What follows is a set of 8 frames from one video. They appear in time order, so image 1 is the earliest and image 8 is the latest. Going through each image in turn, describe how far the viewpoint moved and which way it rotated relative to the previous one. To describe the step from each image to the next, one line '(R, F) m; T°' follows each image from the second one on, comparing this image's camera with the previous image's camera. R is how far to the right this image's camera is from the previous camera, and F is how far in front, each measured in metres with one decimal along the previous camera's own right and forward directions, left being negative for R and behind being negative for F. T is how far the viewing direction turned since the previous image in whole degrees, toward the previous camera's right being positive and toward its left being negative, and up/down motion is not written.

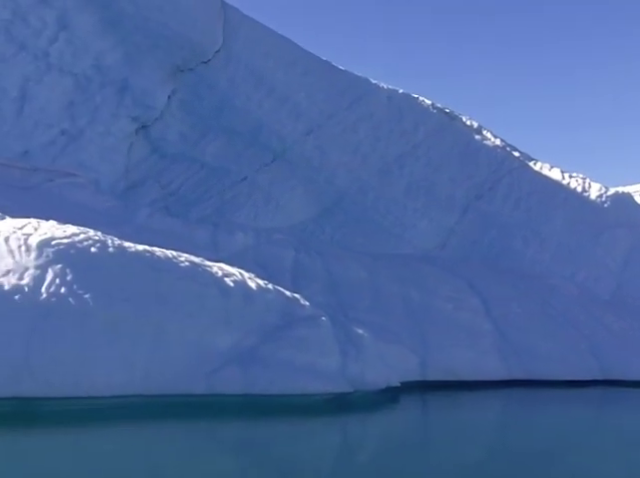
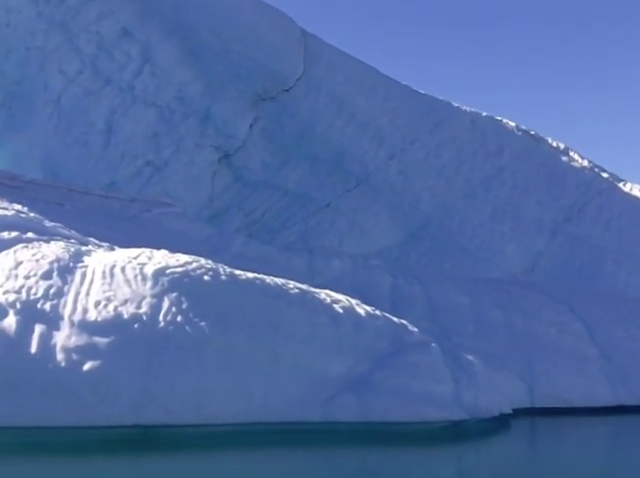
(-0.3, 0.0) m; -4°
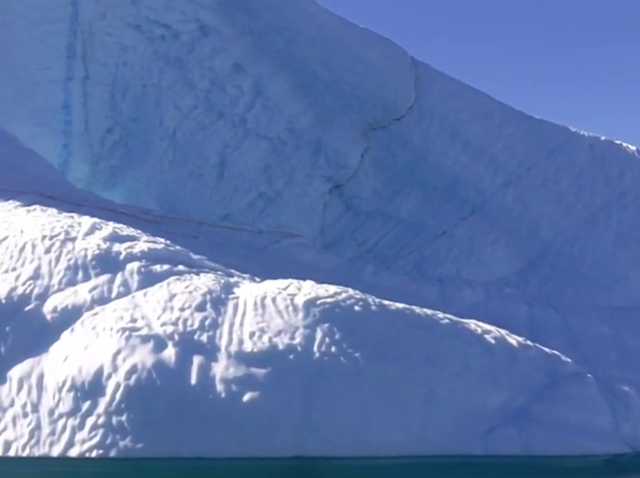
(-0.5, 0.0) m; -5°
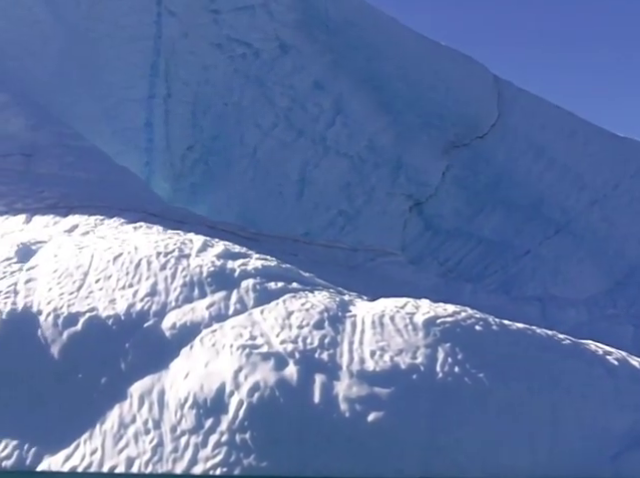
(-0.5, 0.0) m; -3°
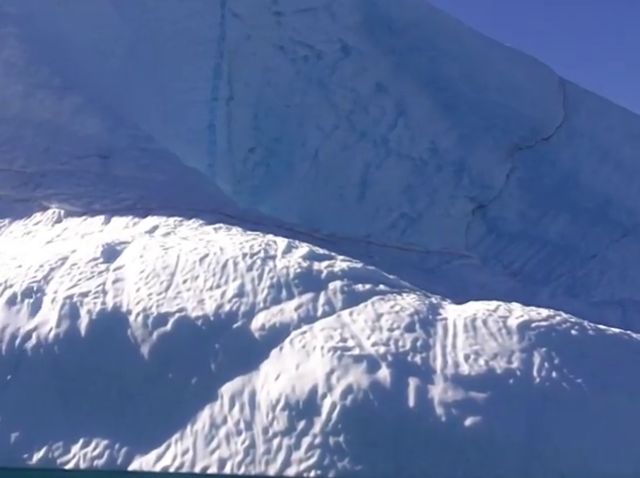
(-0.3, 0.0) m; -3°
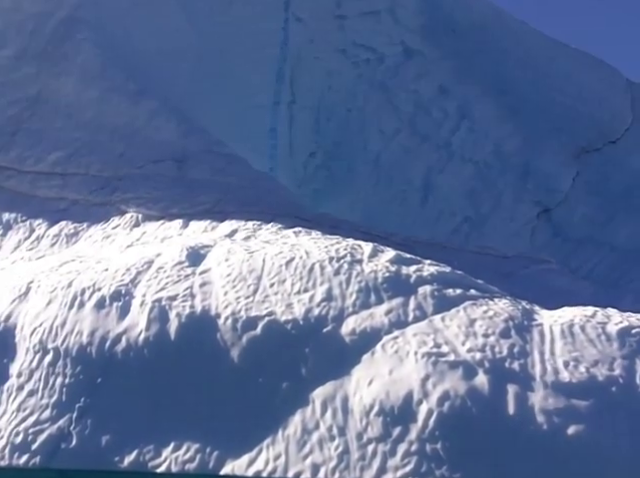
(-0.3, 0.0) m; -3°
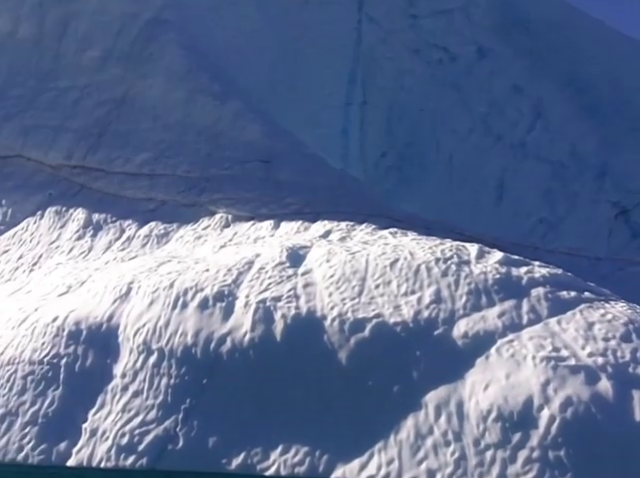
(-0.4, +0.1) m; -3°
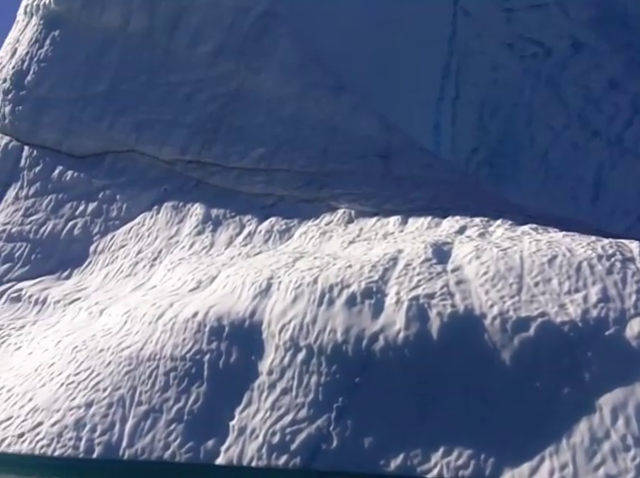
(-0.8, +0.1) m; -2°
